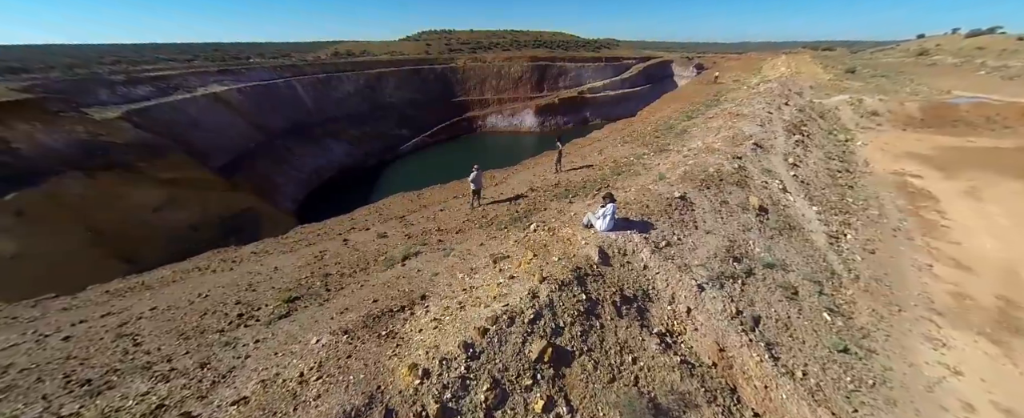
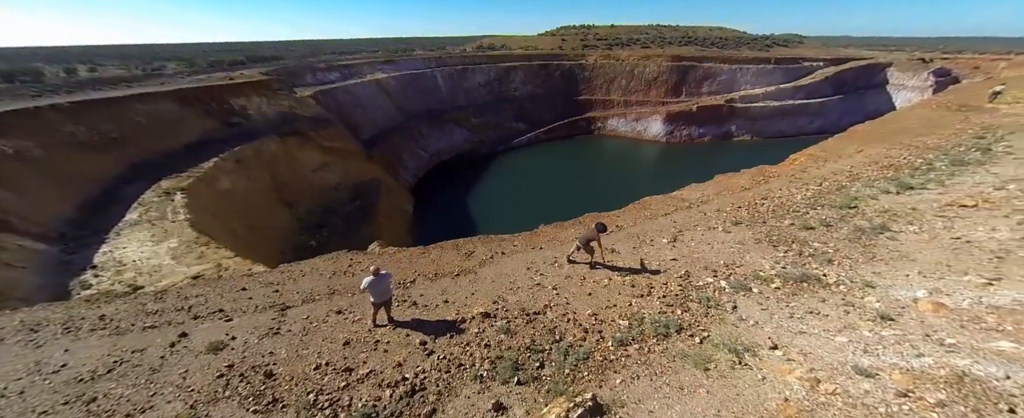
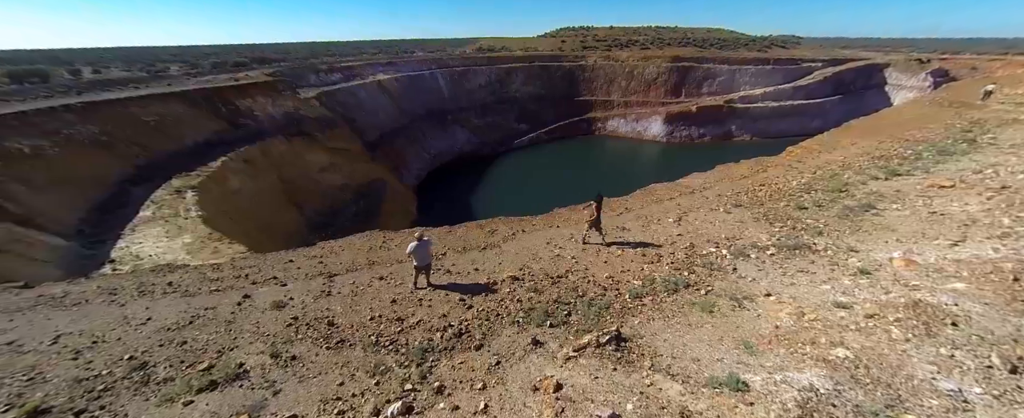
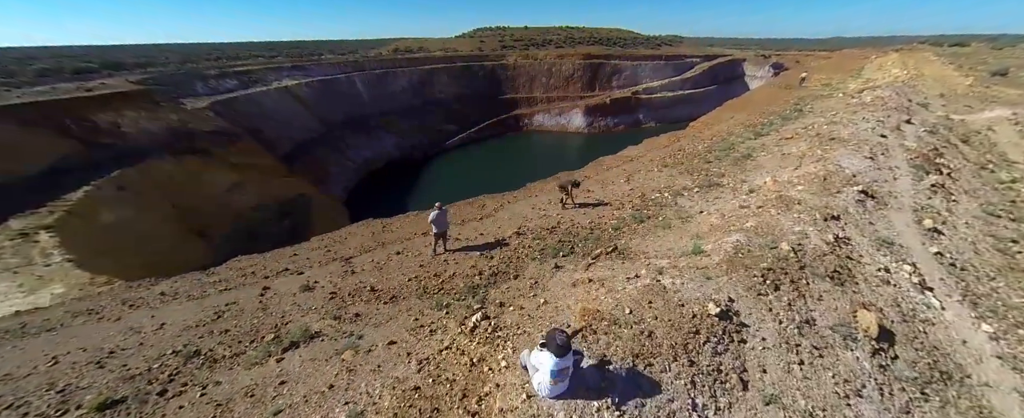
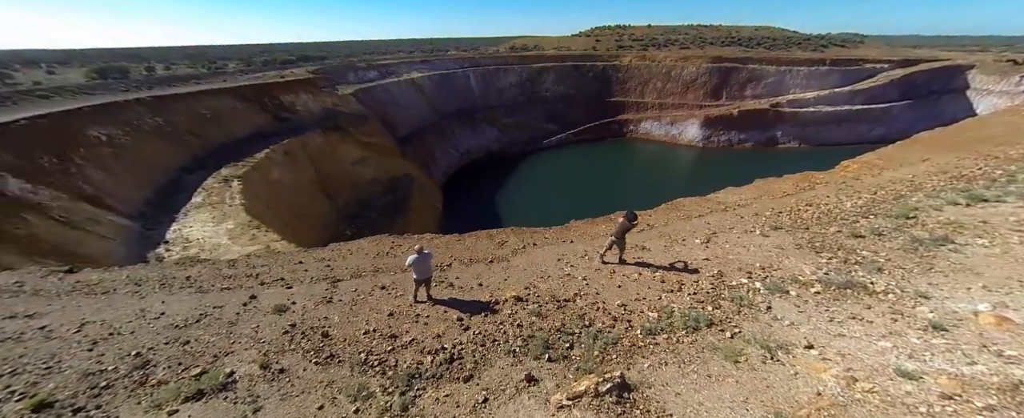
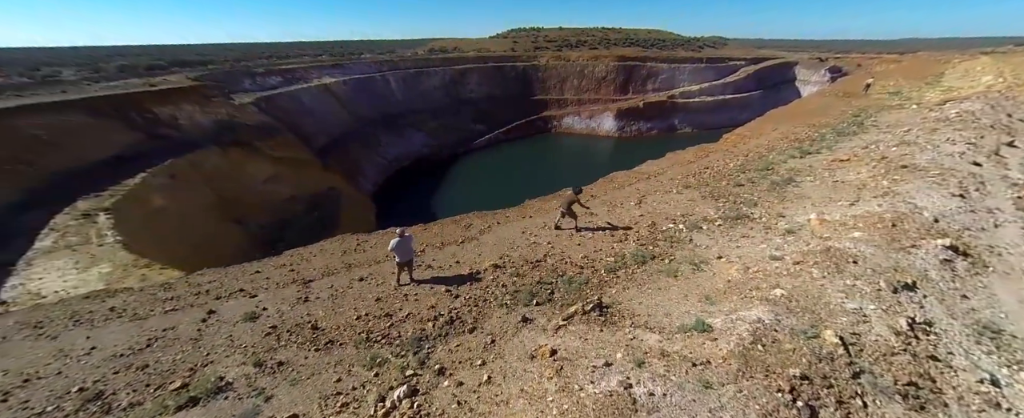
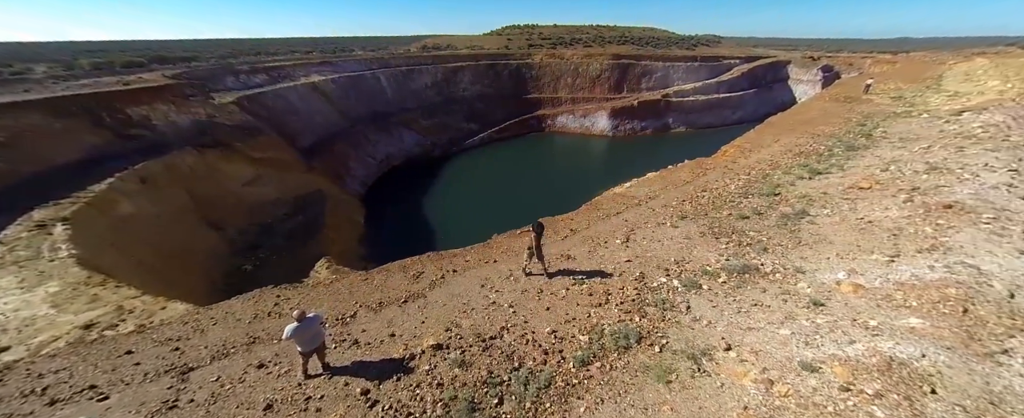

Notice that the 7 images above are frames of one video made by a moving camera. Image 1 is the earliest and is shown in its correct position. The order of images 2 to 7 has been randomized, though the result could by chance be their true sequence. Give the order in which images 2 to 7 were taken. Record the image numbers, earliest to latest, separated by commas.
4, 6, 3, 5, 2, 7
